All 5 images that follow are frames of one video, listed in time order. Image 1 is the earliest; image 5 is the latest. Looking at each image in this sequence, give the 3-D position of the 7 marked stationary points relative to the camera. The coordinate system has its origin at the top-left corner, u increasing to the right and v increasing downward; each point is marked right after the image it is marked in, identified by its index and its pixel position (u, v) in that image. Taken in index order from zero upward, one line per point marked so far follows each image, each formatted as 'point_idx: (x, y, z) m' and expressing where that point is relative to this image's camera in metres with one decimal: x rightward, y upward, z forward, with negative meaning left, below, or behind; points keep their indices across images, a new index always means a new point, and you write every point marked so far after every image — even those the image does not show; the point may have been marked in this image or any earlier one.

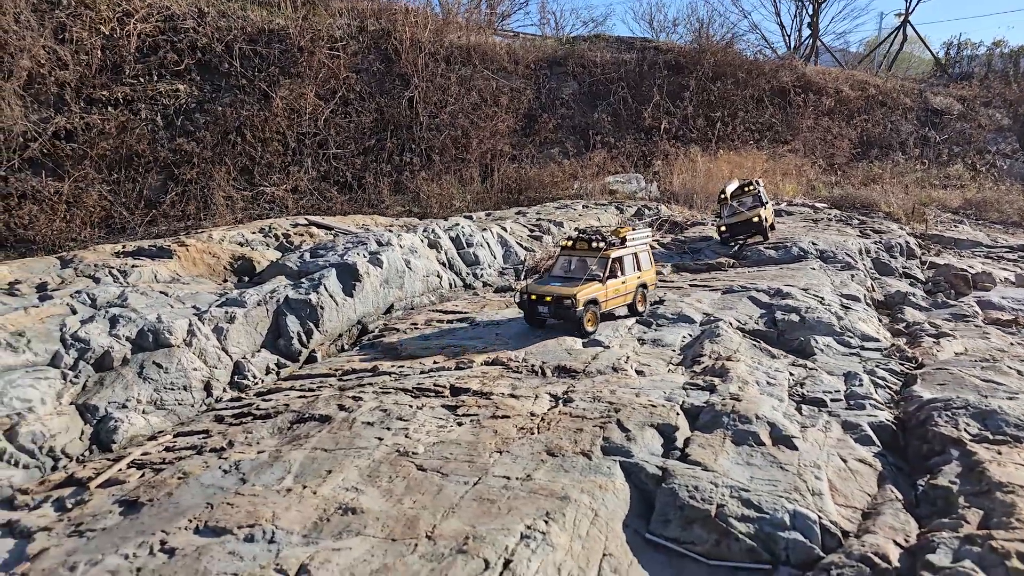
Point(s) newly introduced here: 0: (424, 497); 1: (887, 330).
0: (-0.5, -1.3, +4.3) m
1: (+4.4, -0.5, +8.1) m
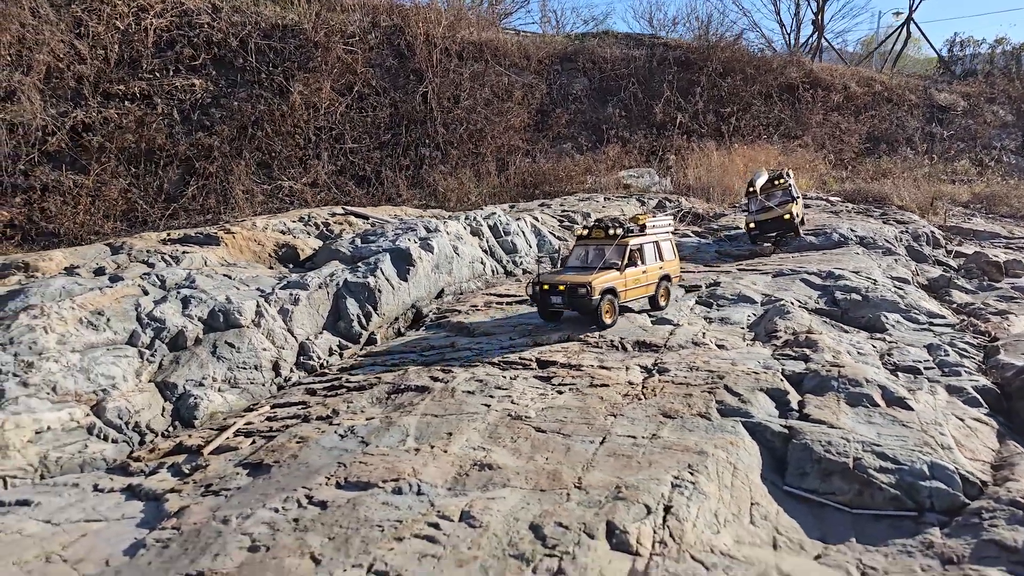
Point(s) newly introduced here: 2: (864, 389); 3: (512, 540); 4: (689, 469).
0: (+0.3, -1.1, +4.5) m
1: (+5.2, -0.2, +8.3) m
2: (+2.6, -0.7, +5.0) m
3: (0.0, -1.3, +3.5) m
4: (+1.0, -1.0, +4.0) m
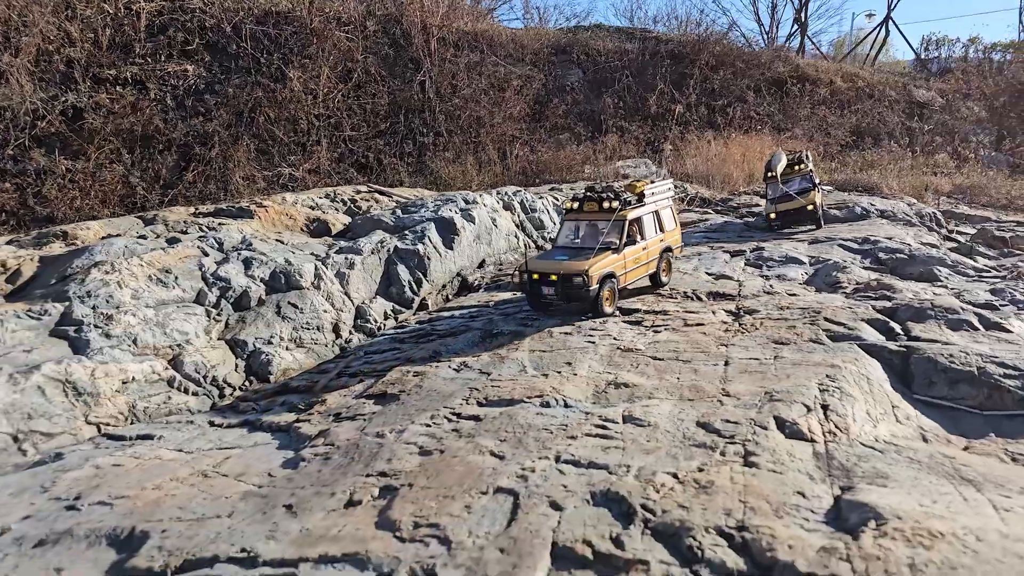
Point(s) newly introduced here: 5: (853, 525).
0: (+1.2, -0.6, +4.7) m
1: (+6.0, +0.3, +8.7) m
2: (+3.4, -0.2, +5.3) m
3: (+0.9, -0.8, +3.7) m
4: (+1.9, -0.5, +4.2) m
5: (+1.3, -0.9, +2.7) m
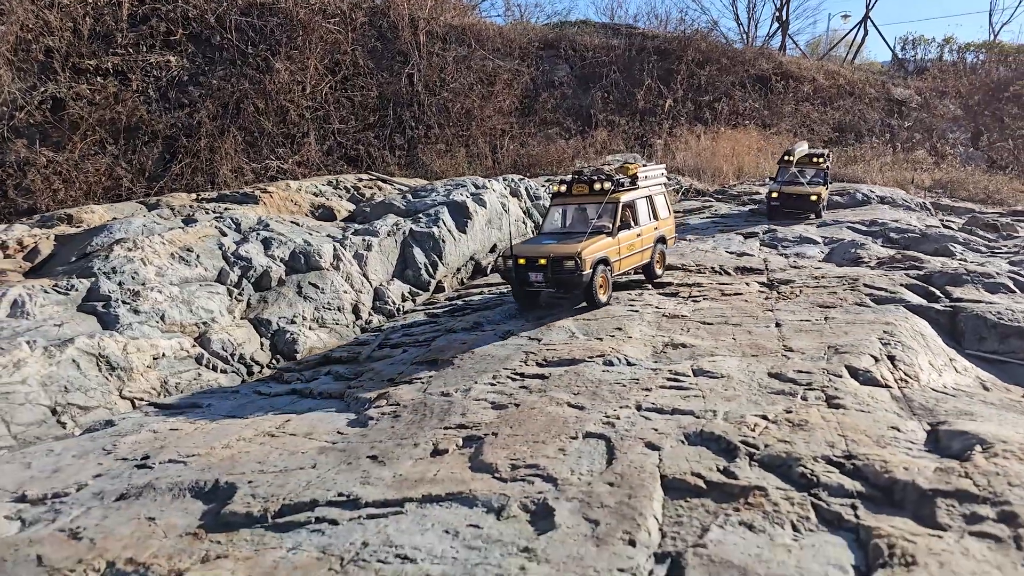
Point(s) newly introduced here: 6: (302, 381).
0: (+1.6, -0.3, +4.8) m
1: (+6.2, +0.5, +8.9) m
2: (+3.8, +0.1, +5.4) m
3: (+1.4, -0.5, +3.8) m
4: (+2.4, -0.3, +4.4) m
5: (+1.8, -0.7, +2.8) m
6: (-1.7, -0.7, +5.6) m
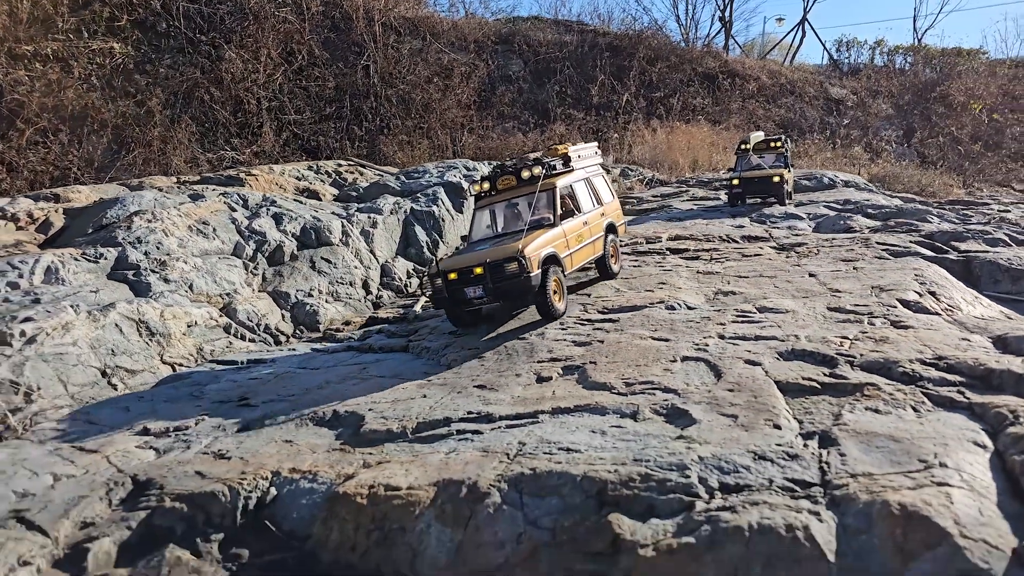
0: (+2.0, 0.0, +5.2) m
1: (+6.3, +1.0, +9.7) m
2: (+4.2, +0.4, +6.0) m
3: (+1.9, -0.2, +4.2) m
4: (+2.8, +0.1, +4.8) m
5: (+2.4, -0.3, +3.2) m
6: (-1.3, -0.4, +5.7) m
